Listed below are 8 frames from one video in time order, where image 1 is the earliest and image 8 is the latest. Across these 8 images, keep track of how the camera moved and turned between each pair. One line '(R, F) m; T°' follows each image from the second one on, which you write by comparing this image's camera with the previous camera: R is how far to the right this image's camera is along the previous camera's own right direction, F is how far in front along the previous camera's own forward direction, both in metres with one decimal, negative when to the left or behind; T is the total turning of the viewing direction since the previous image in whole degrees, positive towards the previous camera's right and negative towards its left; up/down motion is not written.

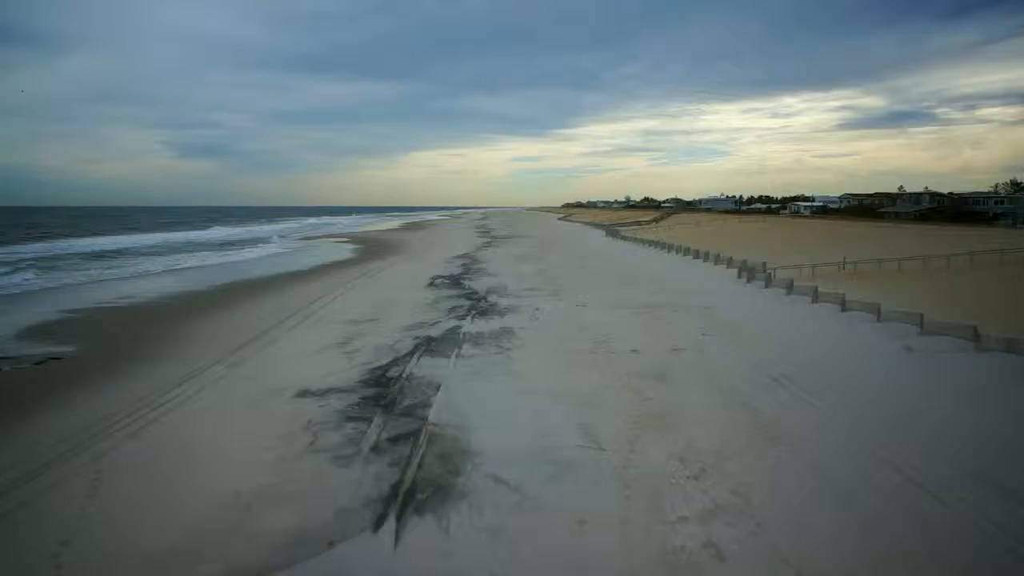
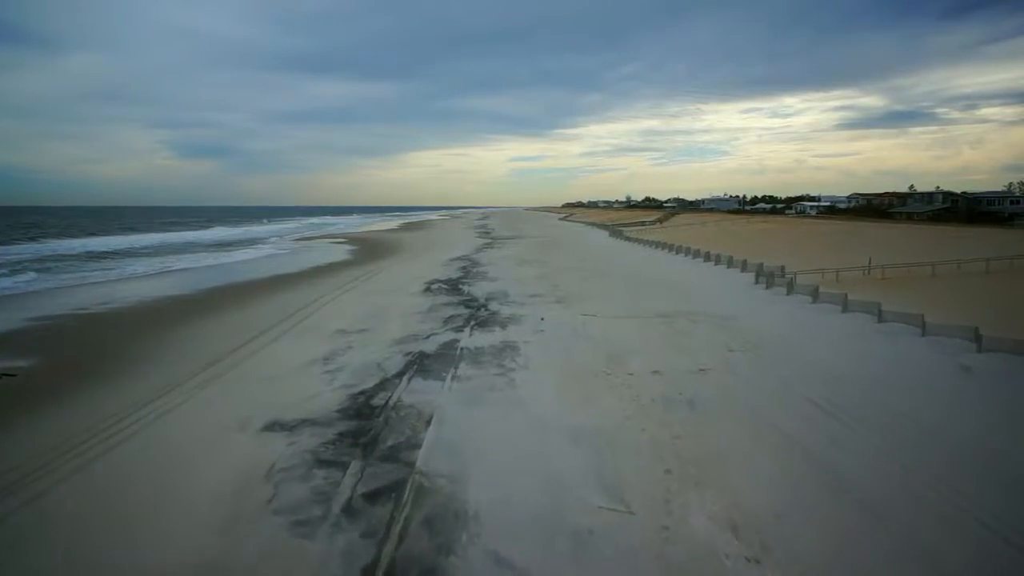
(-0.1, +1.0) m; 0°
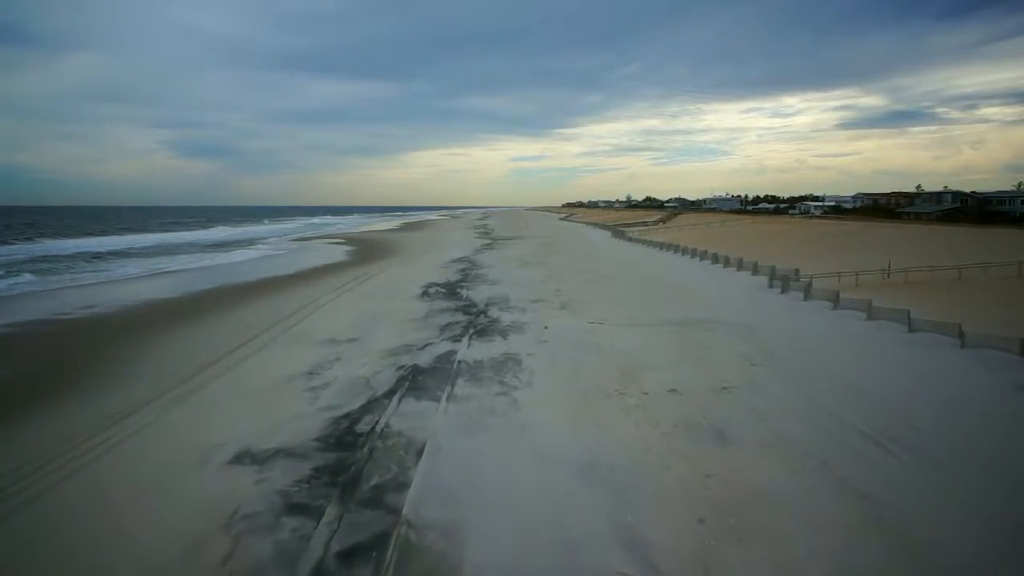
(0.0, +0.7) m; 0°
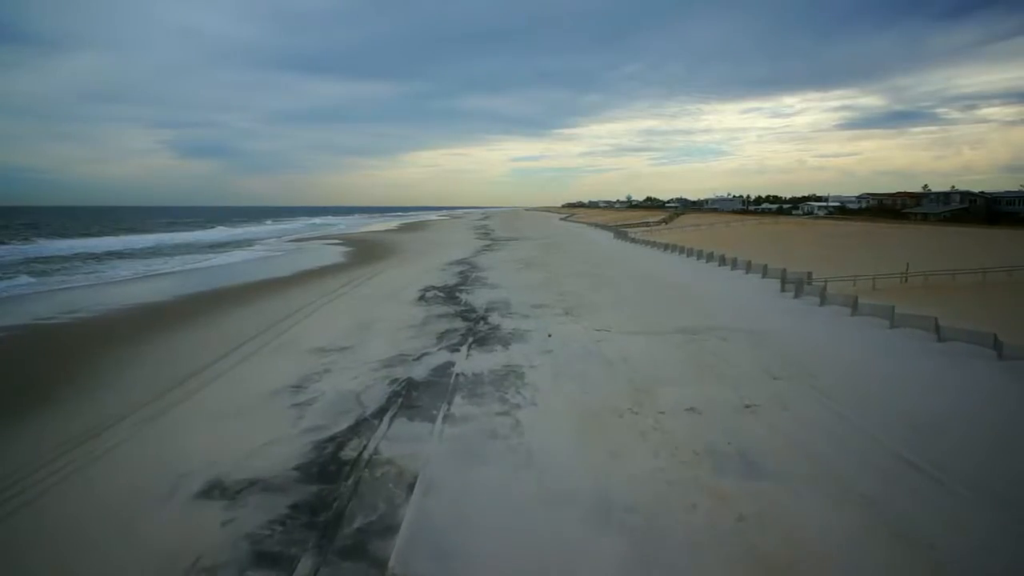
(0.0, +0.6) m; 0°
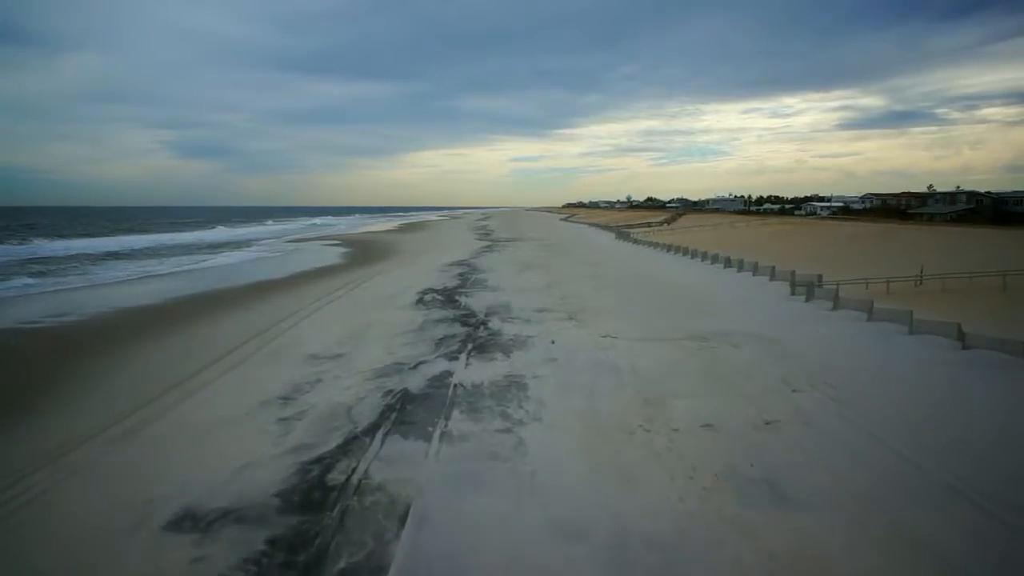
(0.0, +0.4) m; 0°
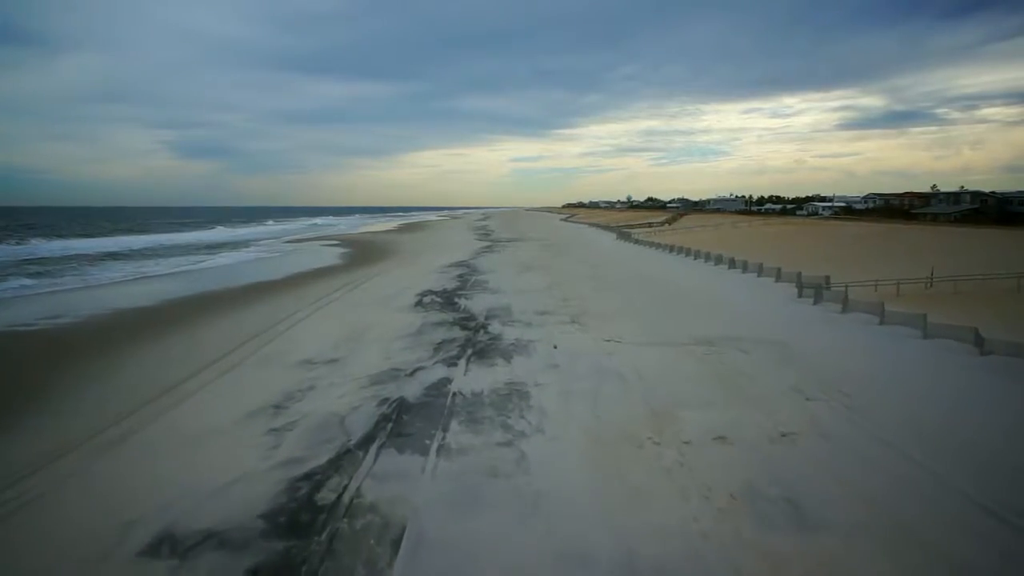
(0.0, +0.3) m; 0°
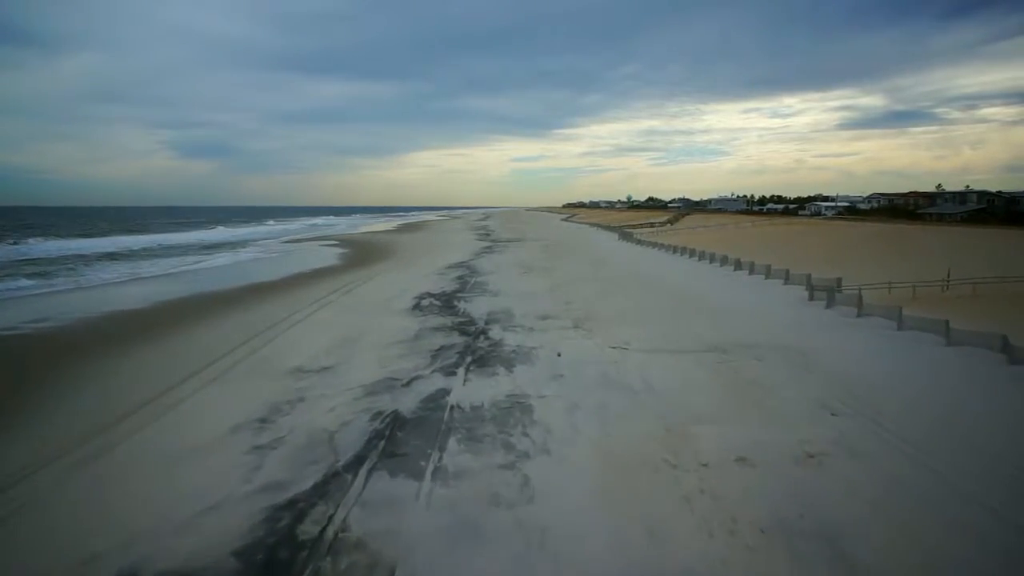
(0.0, +0.5) m; 0°
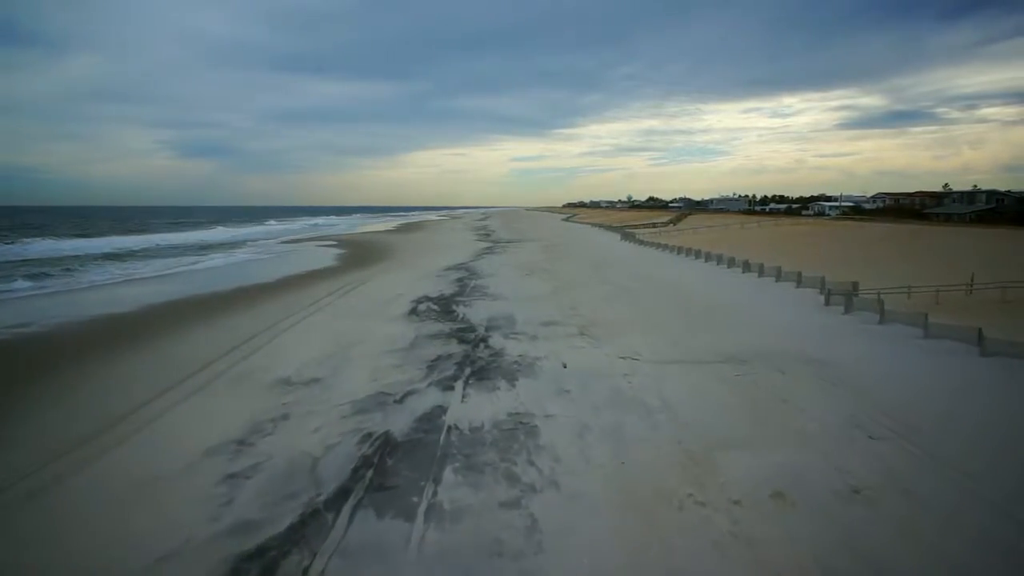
(0.0, +0.6) m; 0°
